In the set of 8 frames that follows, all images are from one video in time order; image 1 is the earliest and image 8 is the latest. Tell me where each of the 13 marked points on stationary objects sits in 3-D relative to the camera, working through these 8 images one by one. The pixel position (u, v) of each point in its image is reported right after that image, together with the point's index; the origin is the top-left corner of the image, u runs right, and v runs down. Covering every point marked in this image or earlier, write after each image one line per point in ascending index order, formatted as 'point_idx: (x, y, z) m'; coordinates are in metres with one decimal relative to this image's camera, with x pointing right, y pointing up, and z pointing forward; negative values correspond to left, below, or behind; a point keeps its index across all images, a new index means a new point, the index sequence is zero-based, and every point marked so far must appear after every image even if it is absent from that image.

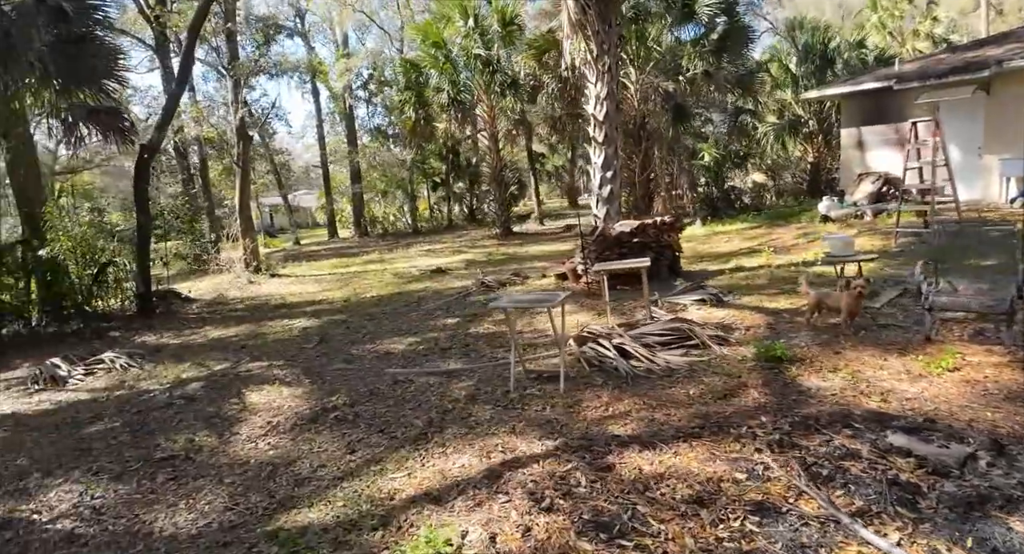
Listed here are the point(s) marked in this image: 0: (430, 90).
0: (-1.8, +3.8, +14.3) m
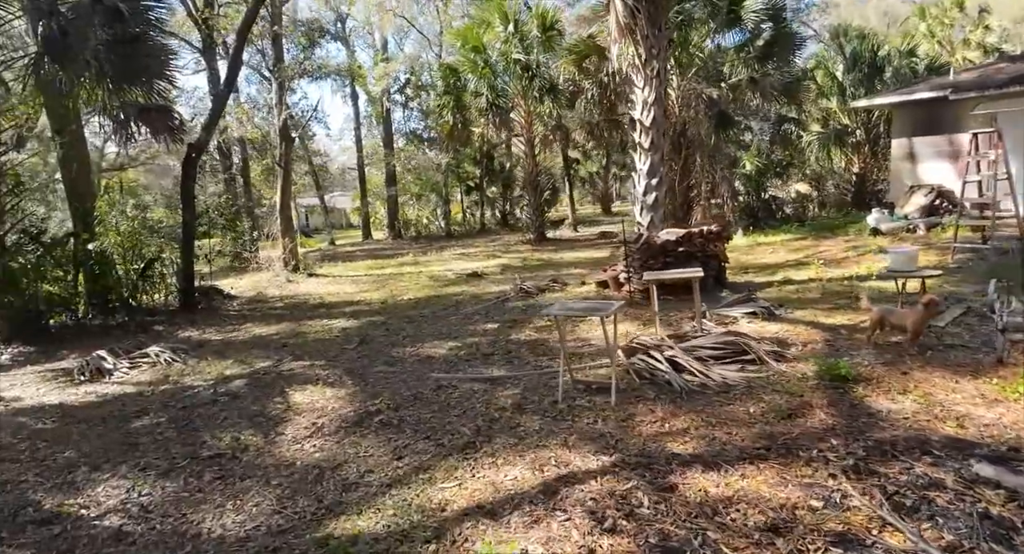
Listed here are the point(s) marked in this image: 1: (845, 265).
0: (-1.0, +3.8, +14.3) m
1: (+3.8, +0.1, +7.8) m
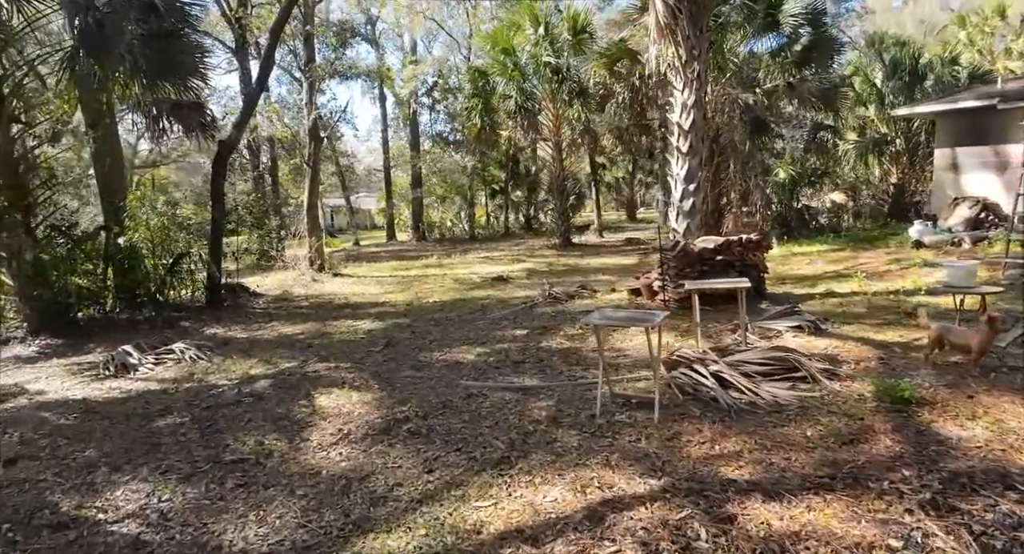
0: (-0.3, +3.7, +14.2) m
1: (+4.1, -0.1, +7.5) m
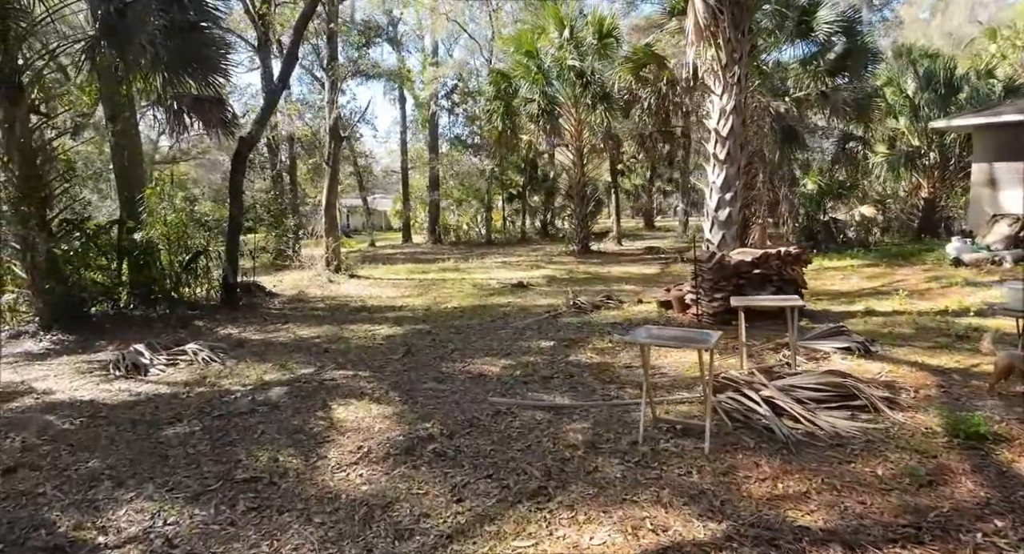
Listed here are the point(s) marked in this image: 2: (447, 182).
0: (+0.1, +3.6, +14.0) m
1: (+4.4, -0.2, +7.2) m
2: (-1.7, +2.5, +18.1) m
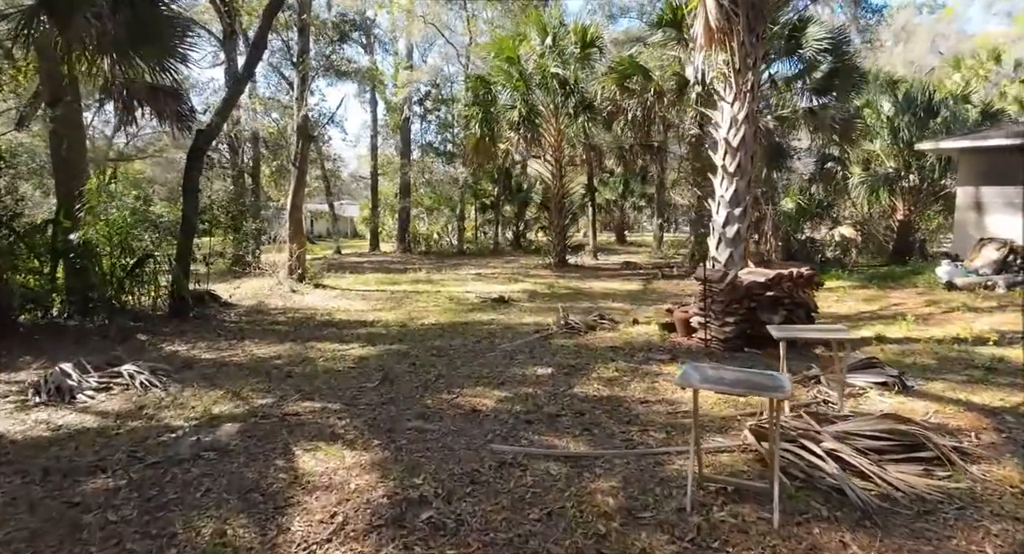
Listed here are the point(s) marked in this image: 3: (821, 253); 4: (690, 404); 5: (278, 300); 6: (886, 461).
0: (-0.3, +3.3, +13.4) m
1: (+4.2, -0.5, +6.8) m
2: (-2.4, +2.2, +17.4) m
3: (+6.3, +0.5, +14.1) m
4: (+1.0, -0.7, +3.8) m
5: (-3.0, -0.3, +8.9) m
6: (+1.6, -0.8, +2.9) m
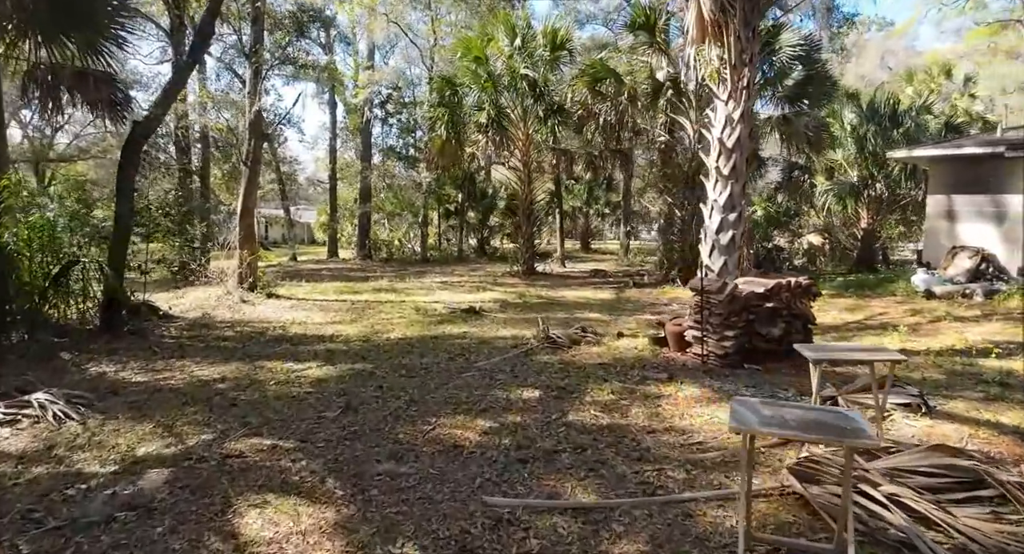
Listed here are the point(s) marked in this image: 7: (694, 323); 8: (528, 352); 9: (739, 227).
0: (-0.9, +3.2, +12.8) m
1: (+4.0, -0.6, +6.5) m
2: (-3.2, +2.0, +16.7) m
3: (+5.7, +0.3, +13.9) m
4: (+0.9, -0.7, +3.3) m
5: (-3.4, -0.4, +8.1) m
6: (+1.6, -0.8, +2.4) m
7: (+1.3, -0.3, +5.1) m
8: (+0.1, -0.6, +5.4) m
9: (+1.8, +0.4, +5.3) m
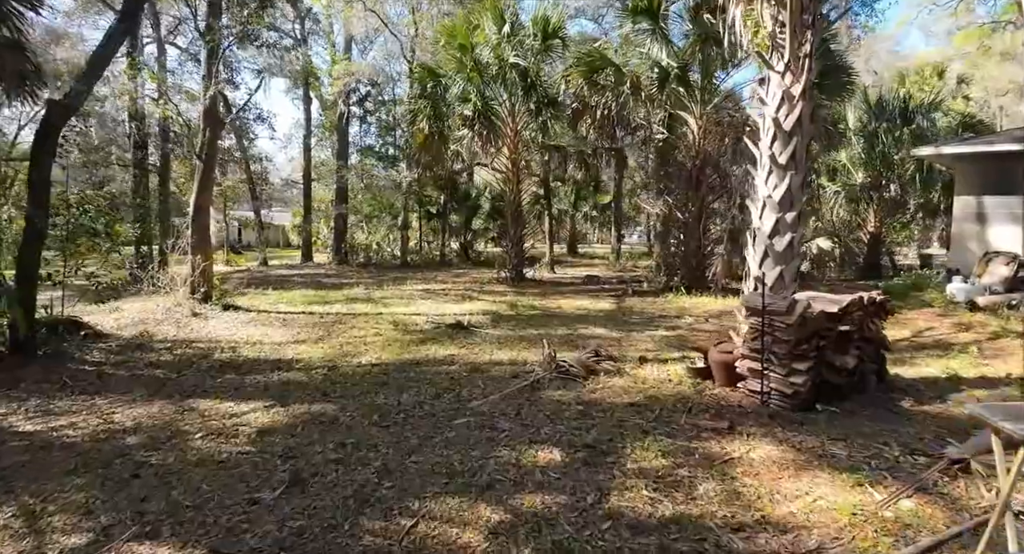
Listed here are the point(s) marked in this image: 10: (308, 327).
0: (-1.1, +3.0, +11.7) m
1: (+4.0, -0.7, +5.5) m
2: (-3.5, +1.9, +15.5) m
3: (+5.4, +0.2, +12.9) m
4: (+1.0, -0.8, +2.2) m
5: (-3.4, -0.5, +6.9) m
6: (+1.7, -0.9, +1.4) m
7: (+1.4, -0.4, +4.0) m
8: (+0.1, -0.7, +4.3) m
9: (+1.8, +0.3, +4.3) m
10: (-2.1, -0.5, +7.1) m
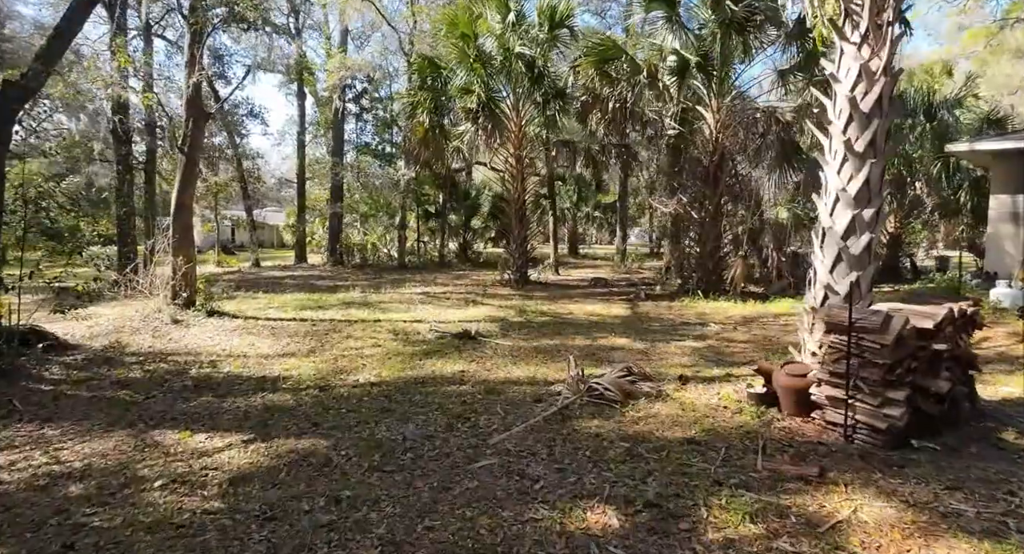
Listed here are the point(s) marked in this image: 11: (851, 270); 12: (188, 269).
0: (-1.0, +3.0, +11.1) m
1: (+4.1, -0.7, +4.9) m
2: (-3.5, +1.8, +14.8) m
3: (+5.5, +0.1, +12.3) m
4: (+1.1, -0.9, +1.6) m
5: (-3.3, -0.5, +6.2) m
6: (+1.8, -0.9, +0.7) m
7: (+1.5, -0.5, +3.3) m
8: (+0.3, -0.7, +3.6) m
9: (+1.9, +0.3, +3.6) m
10: (-2.0, -0.6, +6.4) m
11: (+1.8, 0.0, +3.6) m
12: (-3.6, +0.1, +7.6) m
